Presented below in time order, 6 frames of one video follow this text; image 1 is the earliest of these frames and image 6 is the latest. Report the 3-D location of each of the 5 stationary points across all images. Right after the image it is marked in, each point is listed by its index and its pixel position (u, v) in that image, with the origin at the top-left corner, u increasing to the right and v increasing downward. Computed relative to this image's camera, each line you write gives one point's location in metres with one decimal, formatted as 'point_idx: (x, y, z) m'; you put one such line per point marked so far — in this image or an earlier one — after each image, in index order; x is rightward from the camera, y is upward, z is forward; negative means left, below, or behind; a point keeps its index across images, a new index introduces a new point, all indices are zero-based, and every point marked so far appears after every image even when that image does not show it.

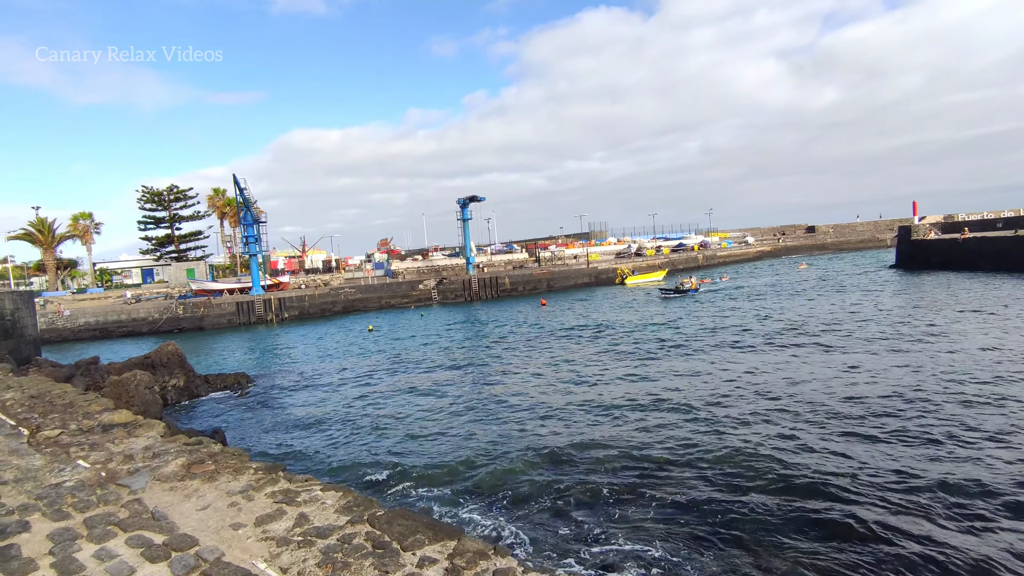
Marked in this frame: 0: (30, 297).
0: (-17.2, -0.3, +18.1) m
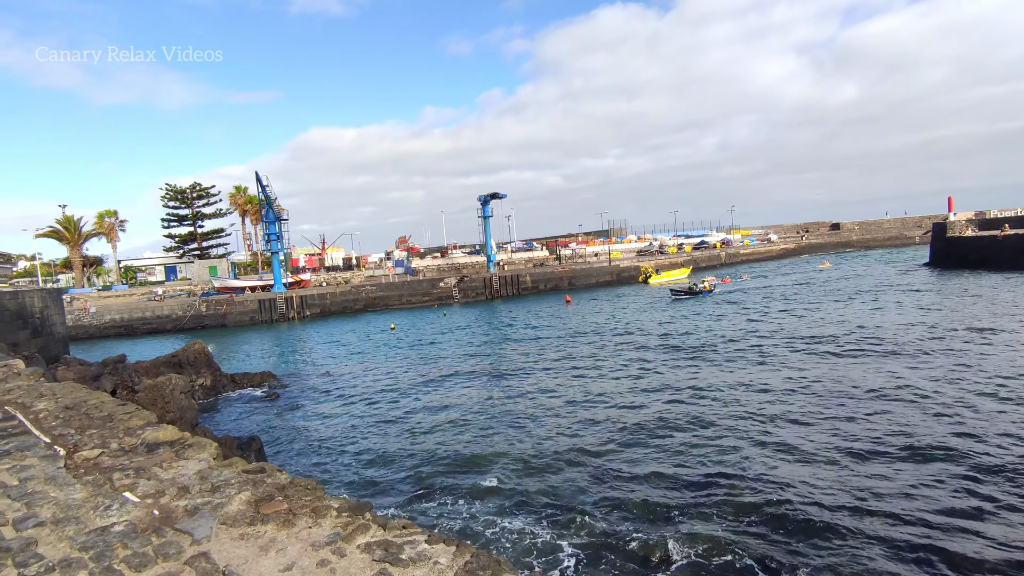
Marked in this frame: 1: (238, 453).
0: (-16.0, -0.2, +17.9) m
1: (-4.3, -2.6, +7.9) m
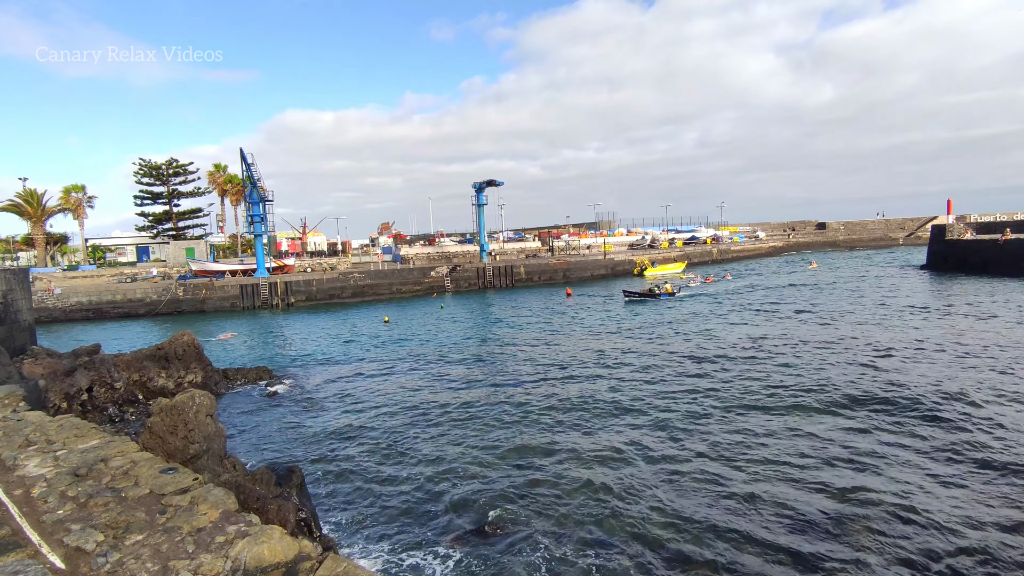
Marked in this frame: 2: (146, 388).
0: (-15.0, +0.4, +15.6) m
1: (-2.8, -2.5, +6.1) m
2: (-11.8, -3.2, +16.3) m
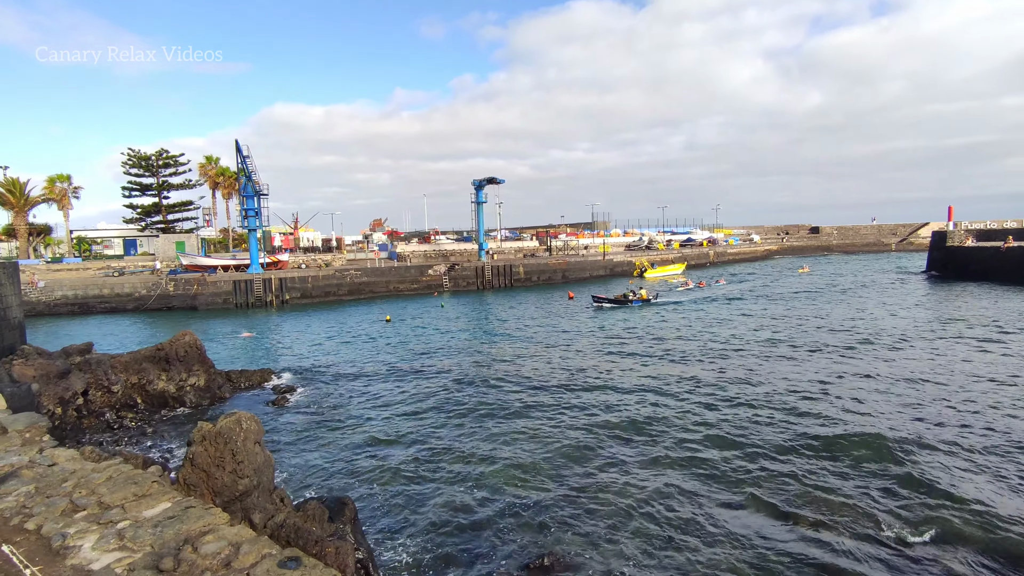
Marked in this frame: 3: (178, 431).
0: (-14.2, +0.5, +14.5) m
1: (-1.9, -2.5, +5.3) m
2: (-11.0, -3.1, +15.3) m
3: (-8.9, -3.8, +13.5) m
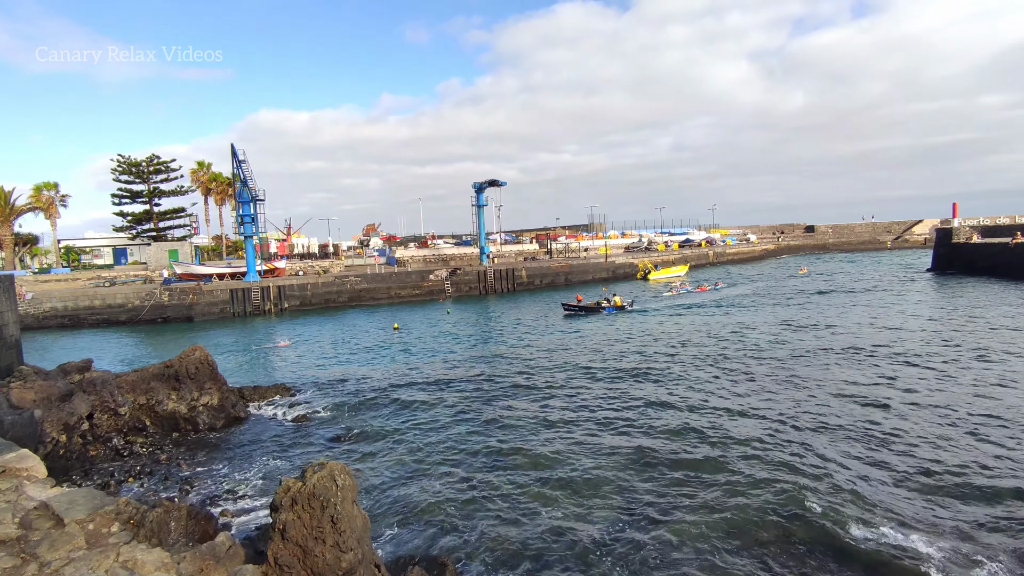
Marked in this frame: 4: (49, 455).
0: (-13.1, +0.1, +13.3) m
1: (-0.6, -2.7, +4.3) m
2: (-9.9, -3.5, +14.1) m
3: (-7.8, -4.2, +12.4) m
4: (-10.2, -3.6, +11.2) m
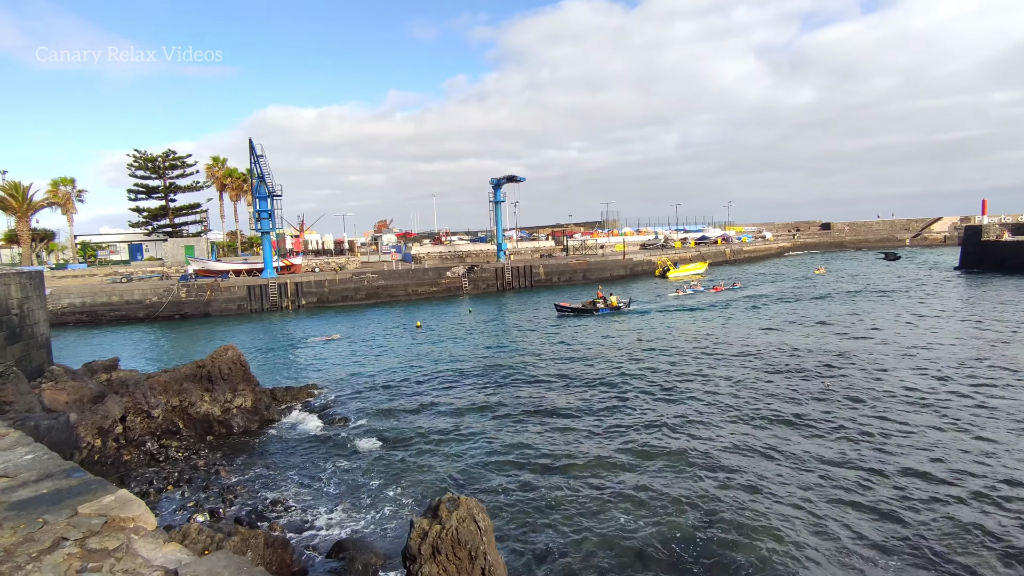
0: (-11.8, +0.2, +12.8) m
1: (+0.5, -2.7, +3.6) m
2: (-8.7, -3.4, +13.6) m
3: (-6.5, -4.1, +11.9) m
4: (-8.9, -3.6, +10.7) m
